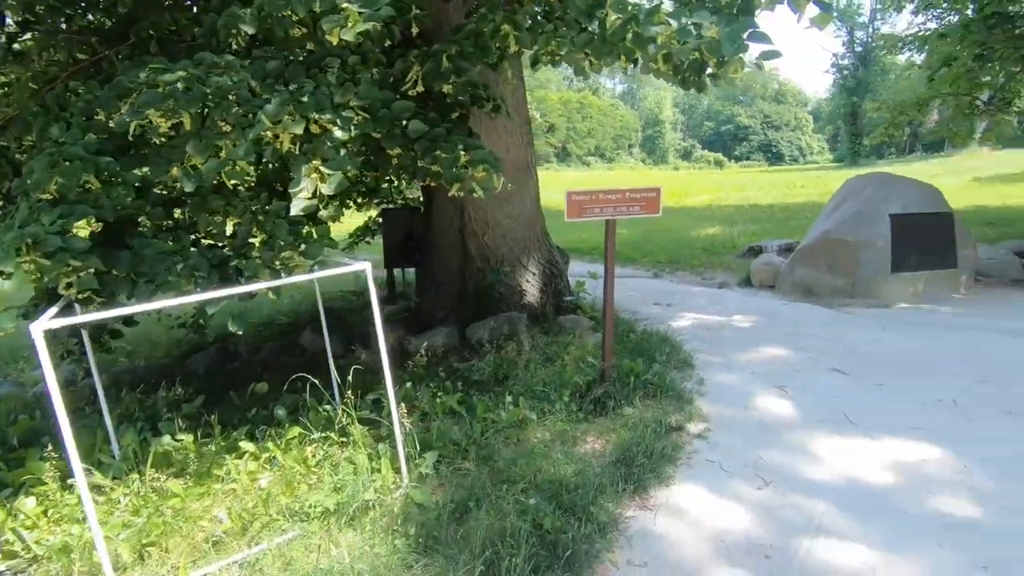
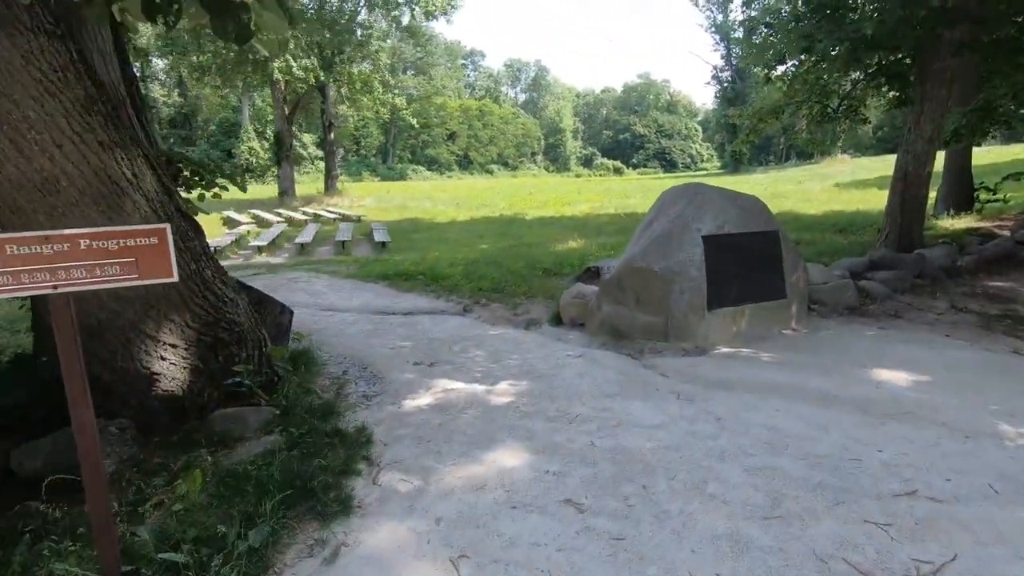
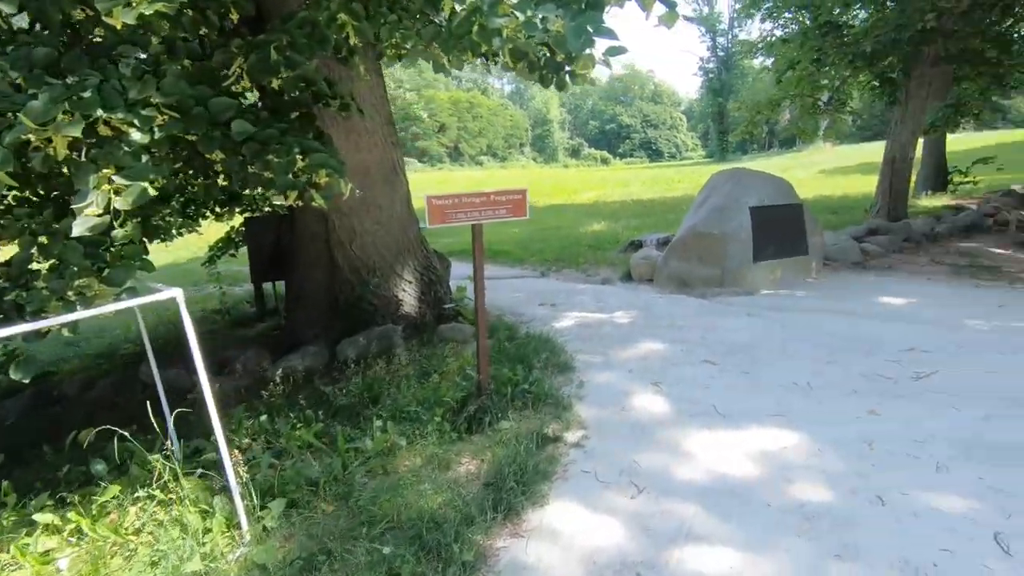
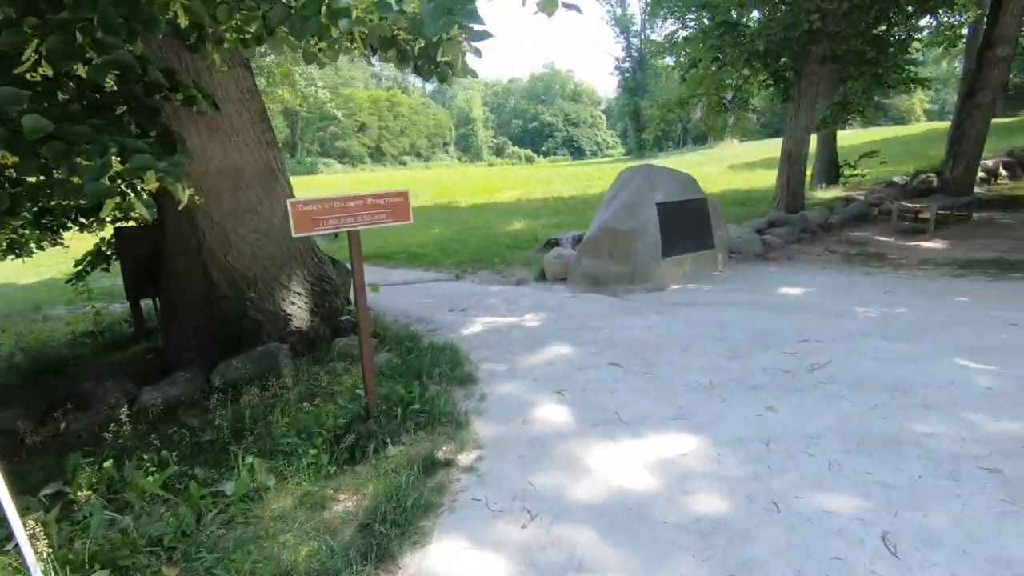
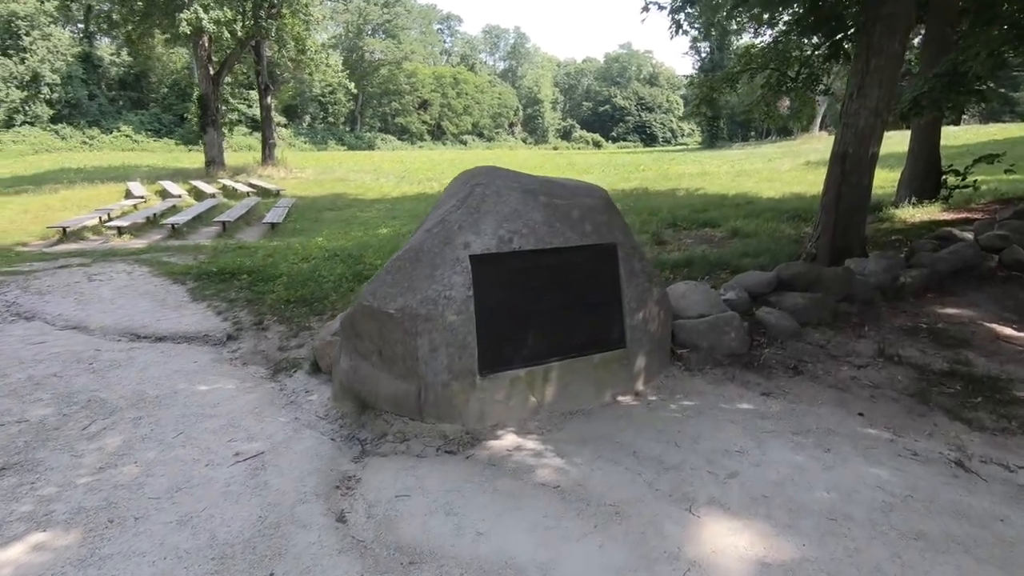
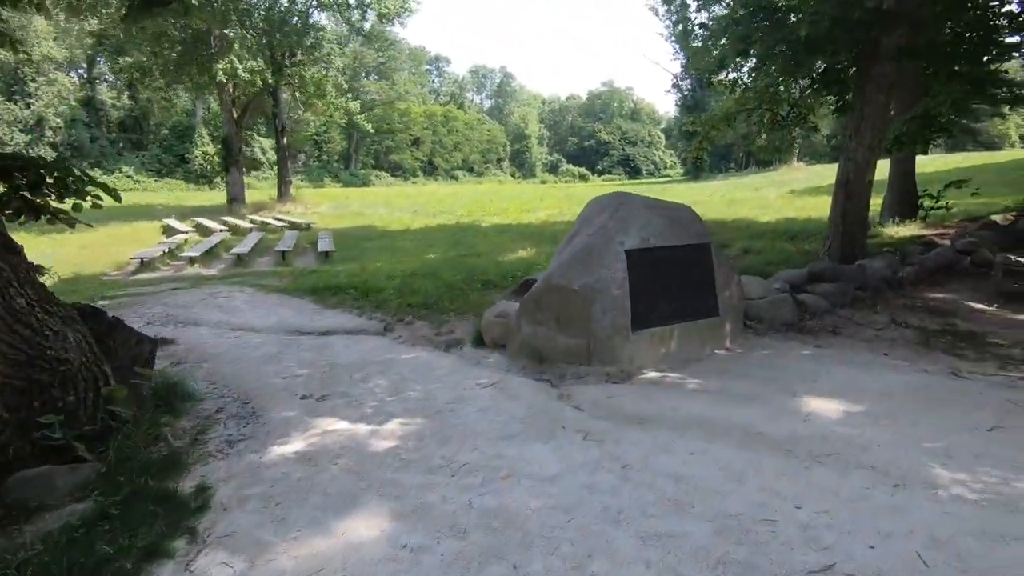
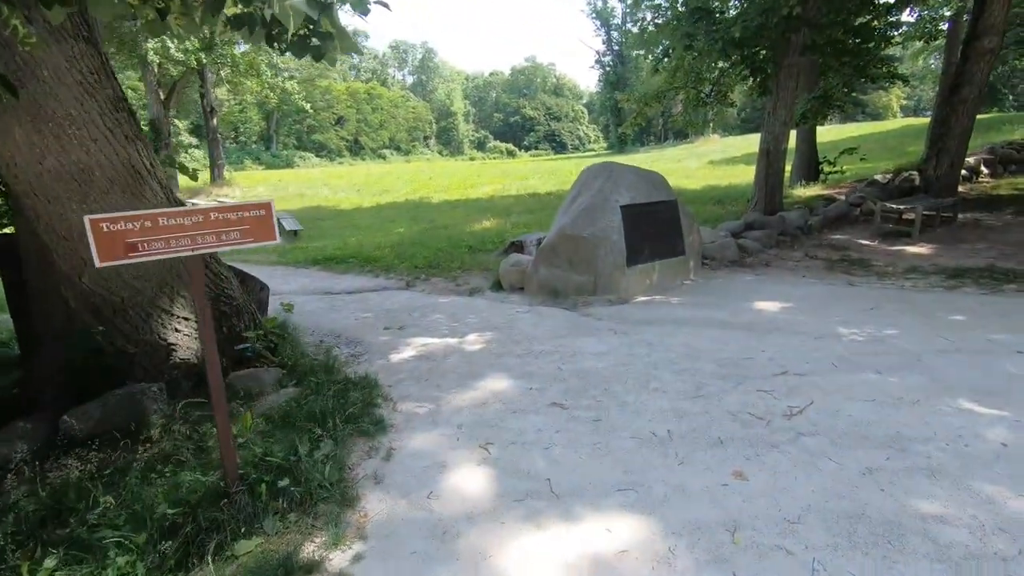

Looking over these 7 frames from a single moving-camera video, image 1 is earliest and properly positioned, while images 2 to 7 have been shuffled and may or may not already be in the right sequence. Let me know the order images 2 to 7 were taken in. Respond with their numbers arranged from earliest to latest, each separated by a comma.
3, 4, 7, 2, 6, 5
